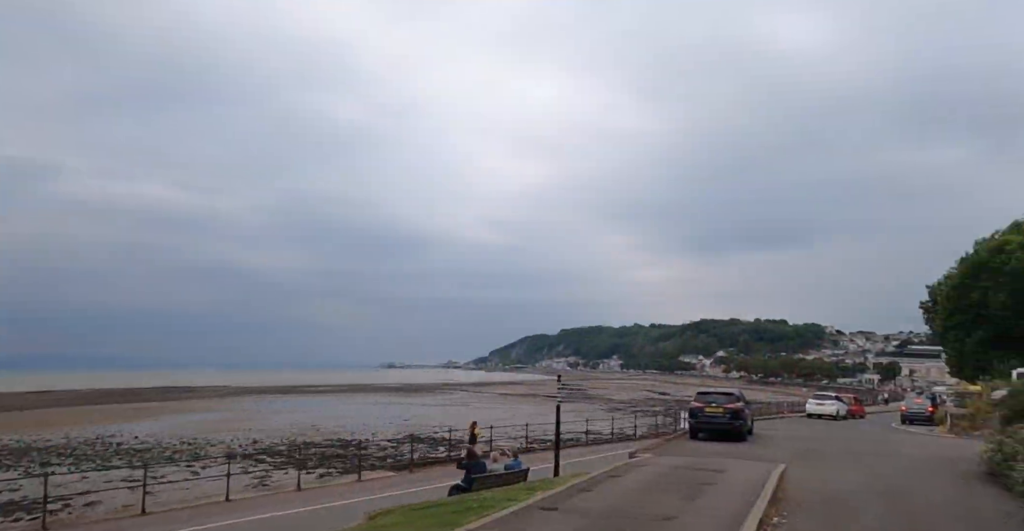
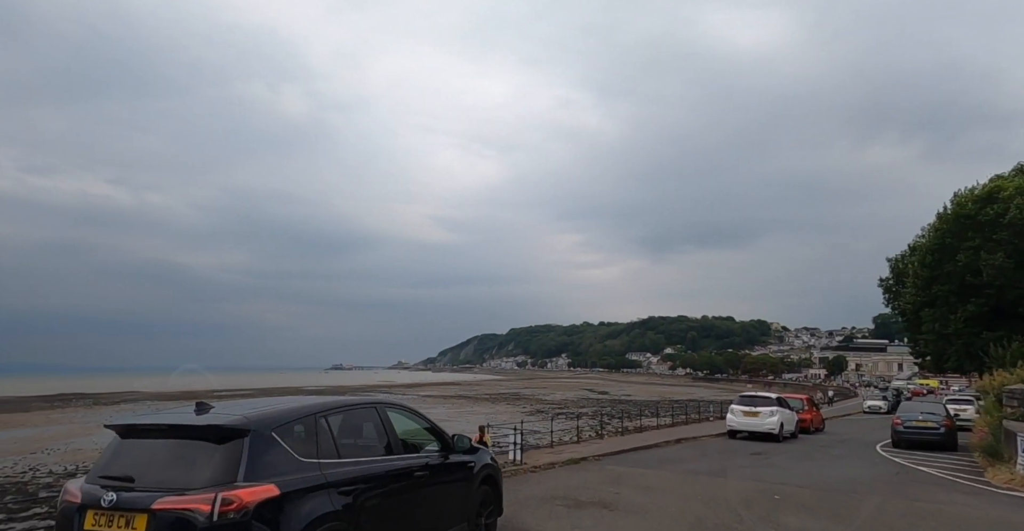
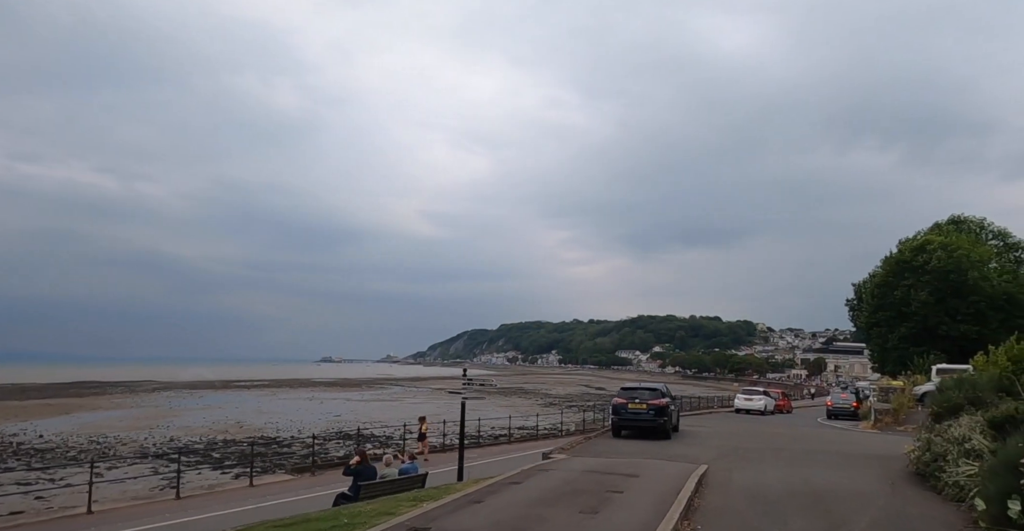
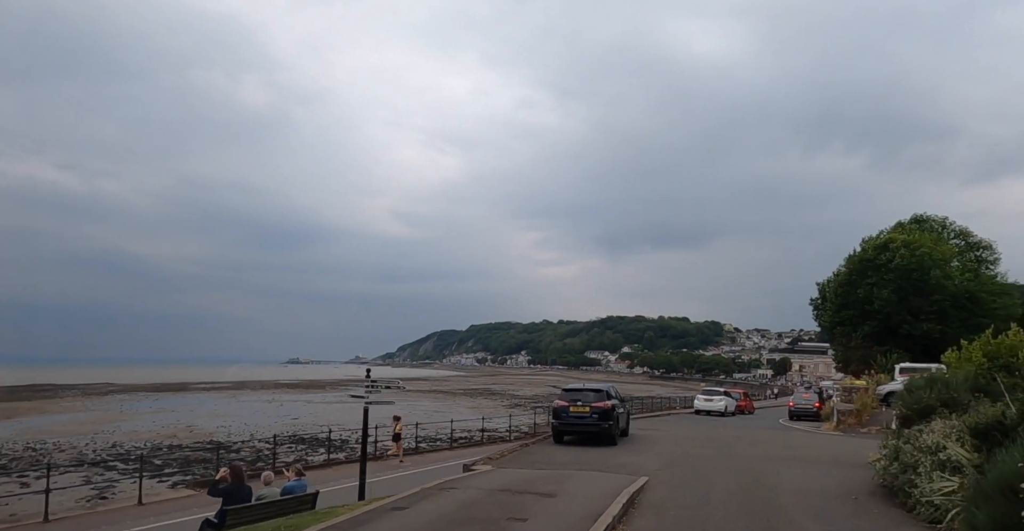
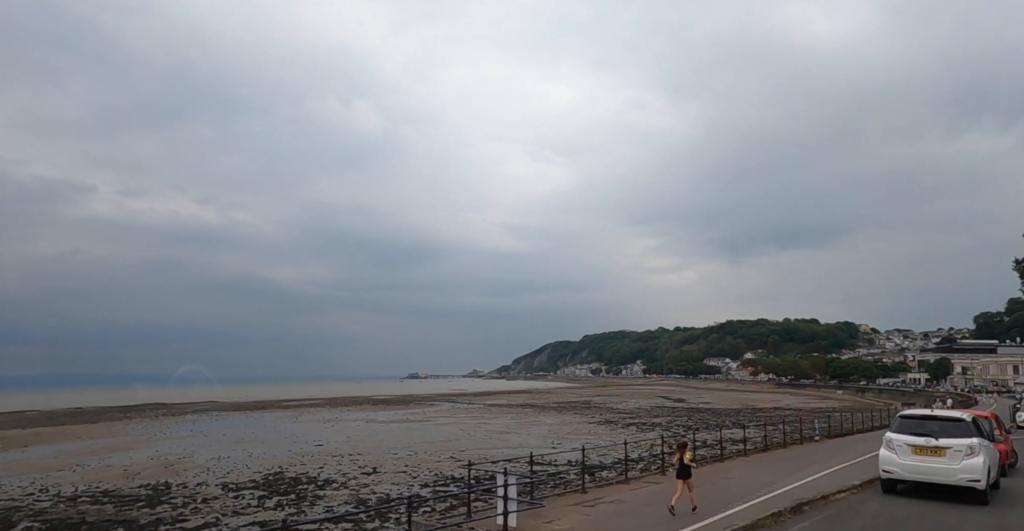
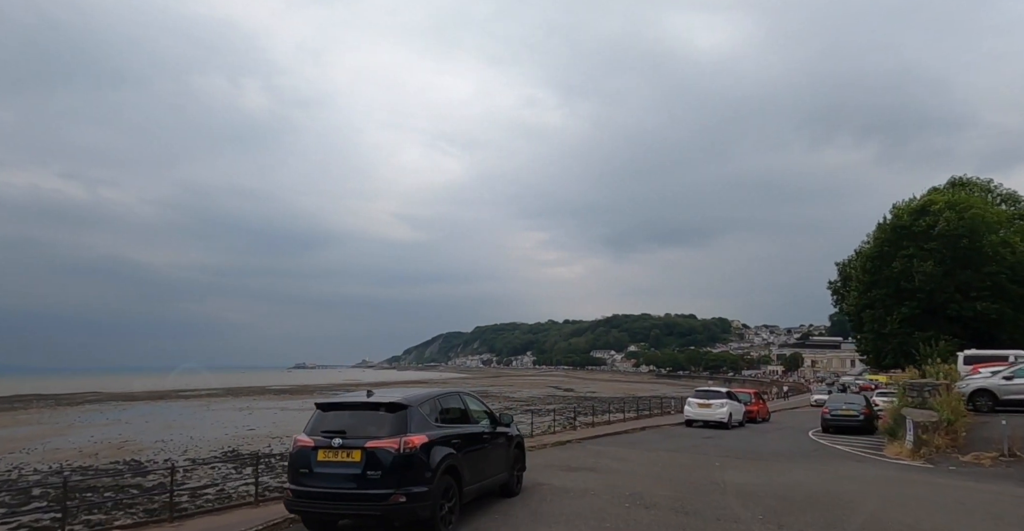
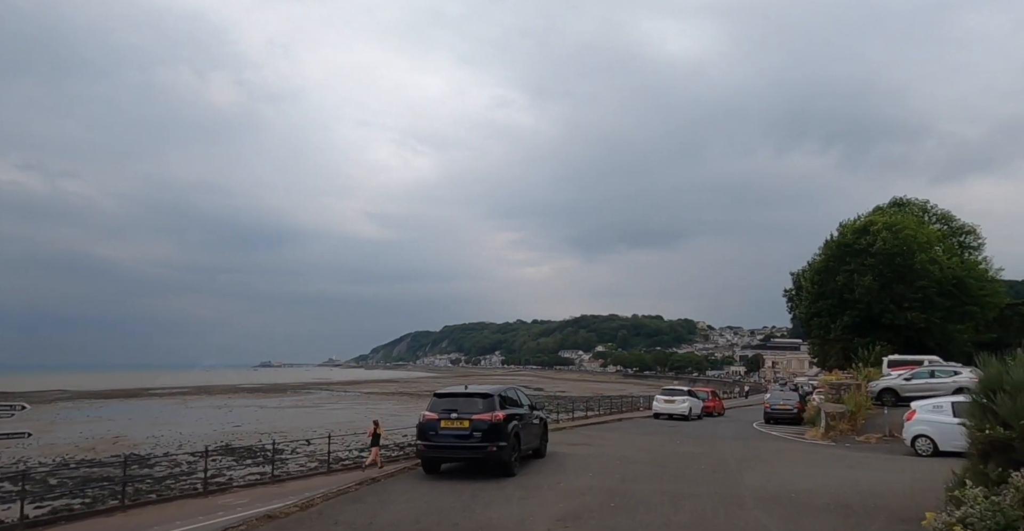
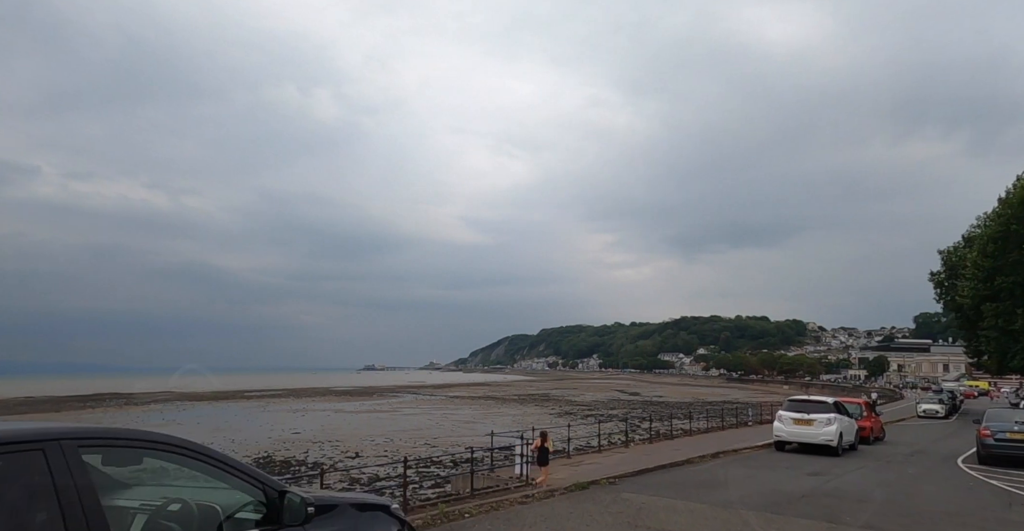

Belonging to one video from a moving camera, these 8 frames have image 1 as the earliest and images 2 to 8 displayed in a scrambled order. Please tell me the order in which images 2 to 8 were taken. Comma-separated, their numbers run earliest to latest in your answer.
3, 4, 7, 6, 2, 8, 5
